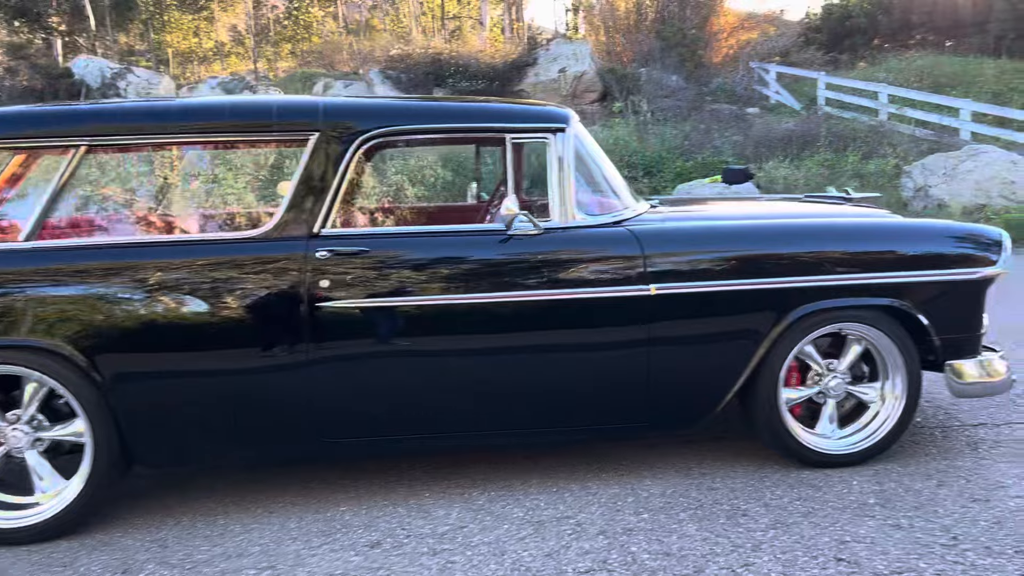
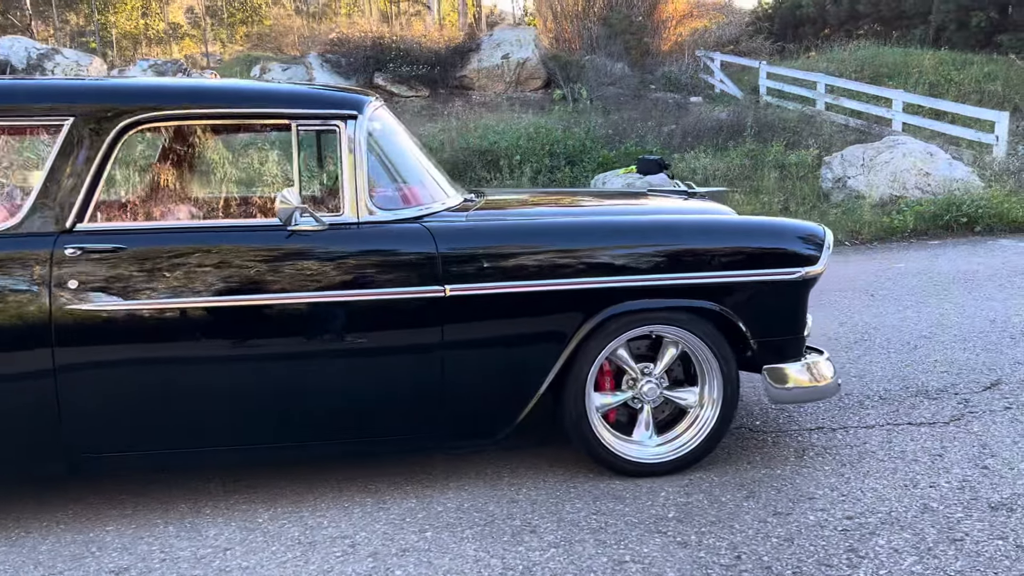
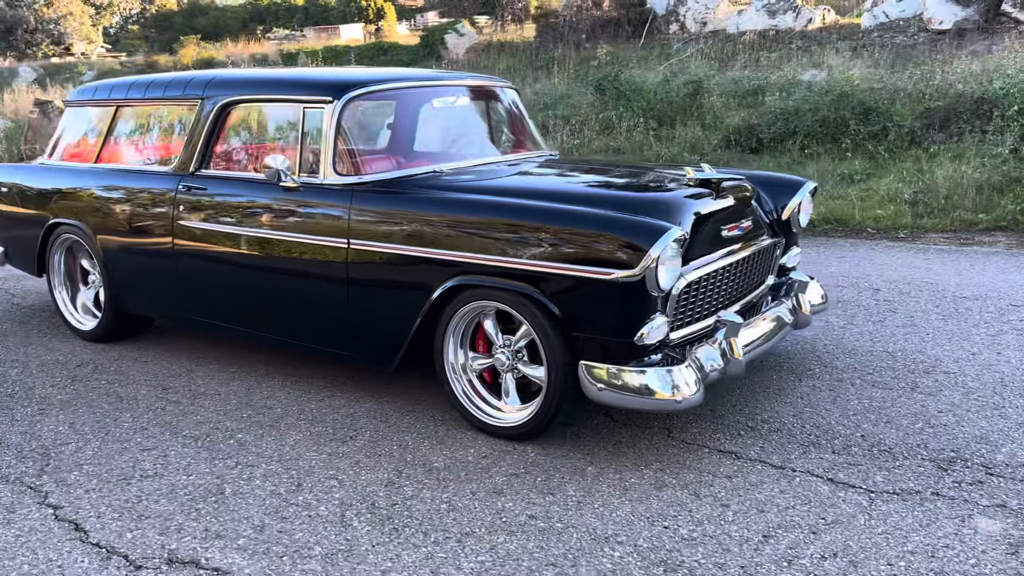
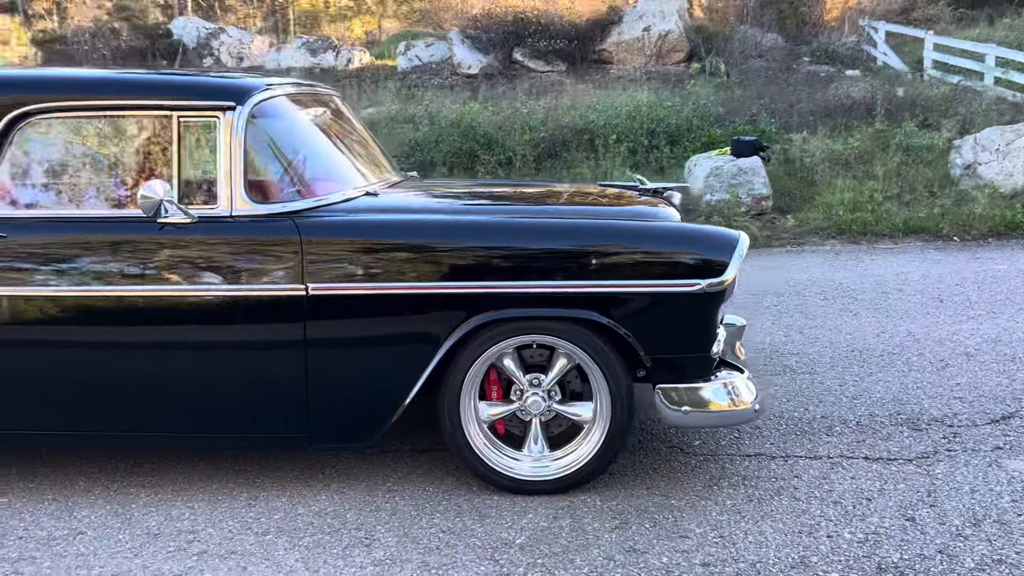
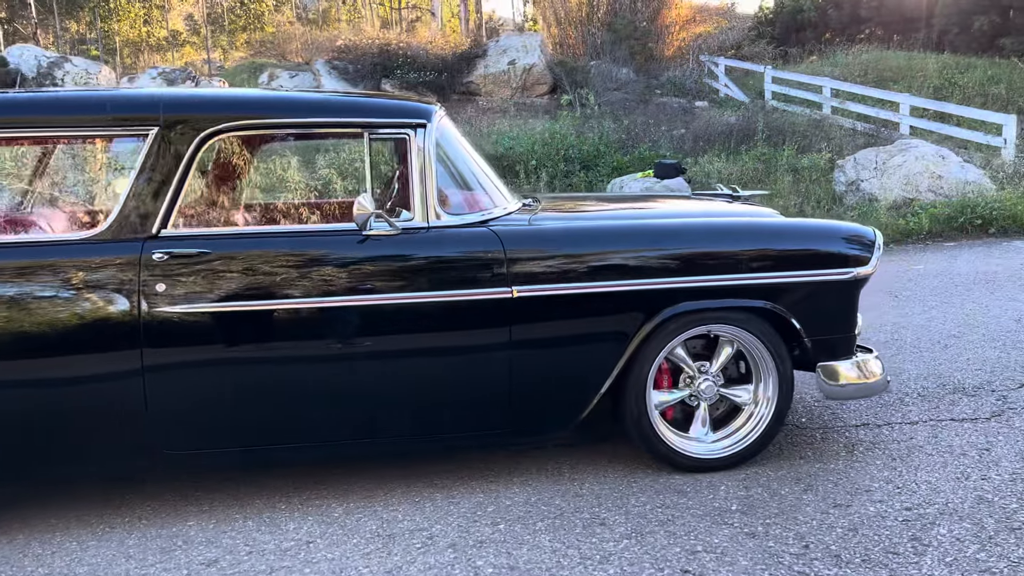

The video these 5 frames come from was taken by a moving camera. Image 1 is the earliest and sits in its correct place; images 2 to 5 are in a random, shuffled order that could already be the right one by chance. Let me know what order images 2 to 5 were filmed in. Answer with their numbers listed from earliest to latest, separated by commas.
5, 2, 4, 3
